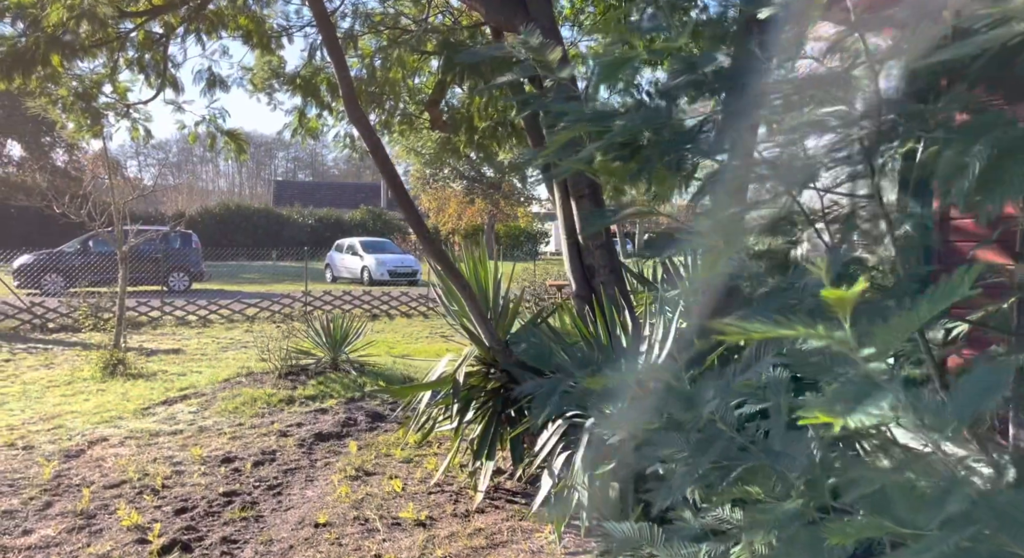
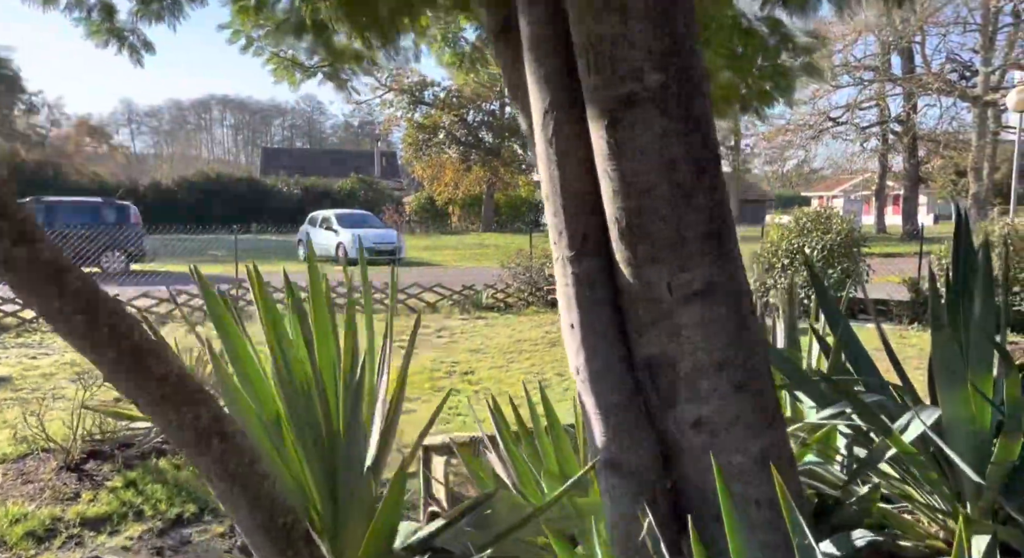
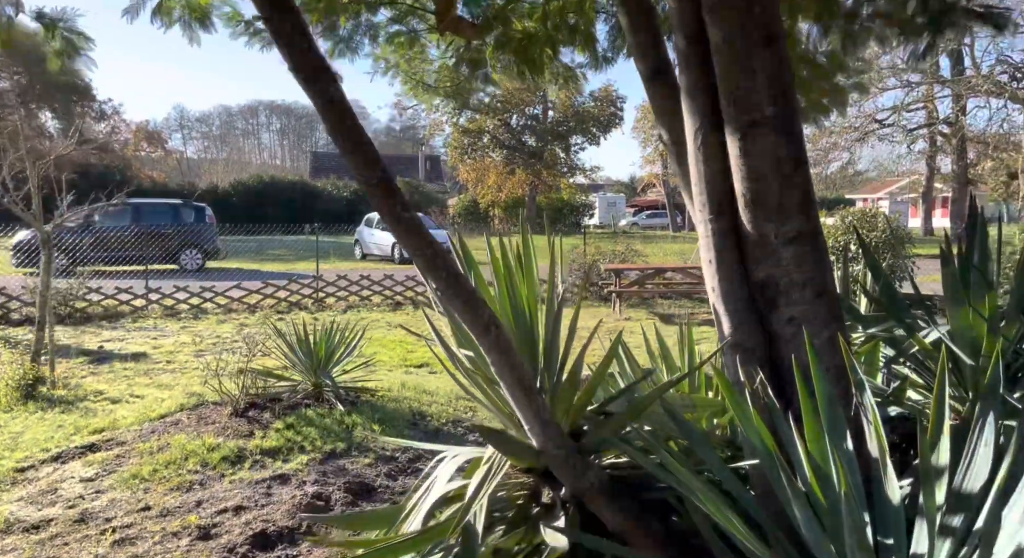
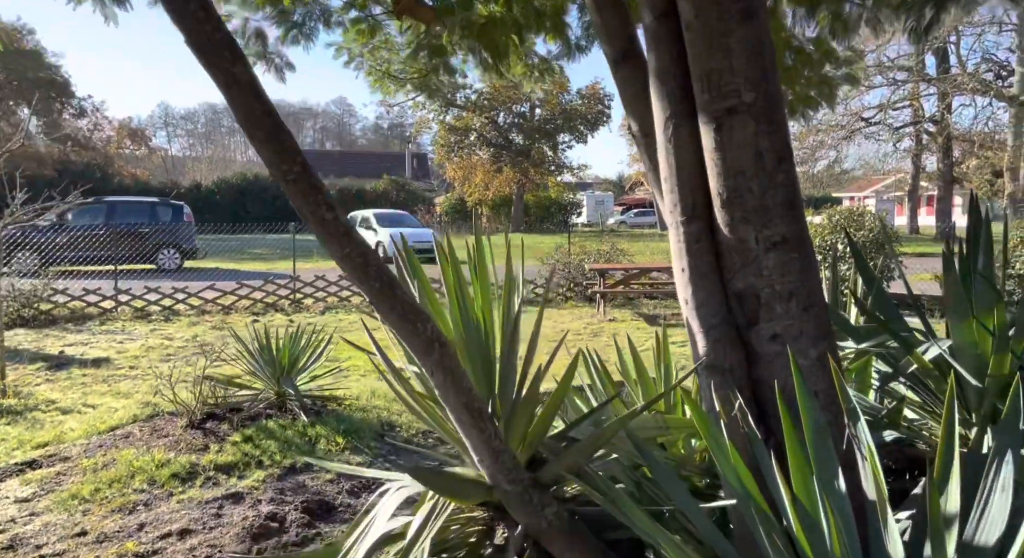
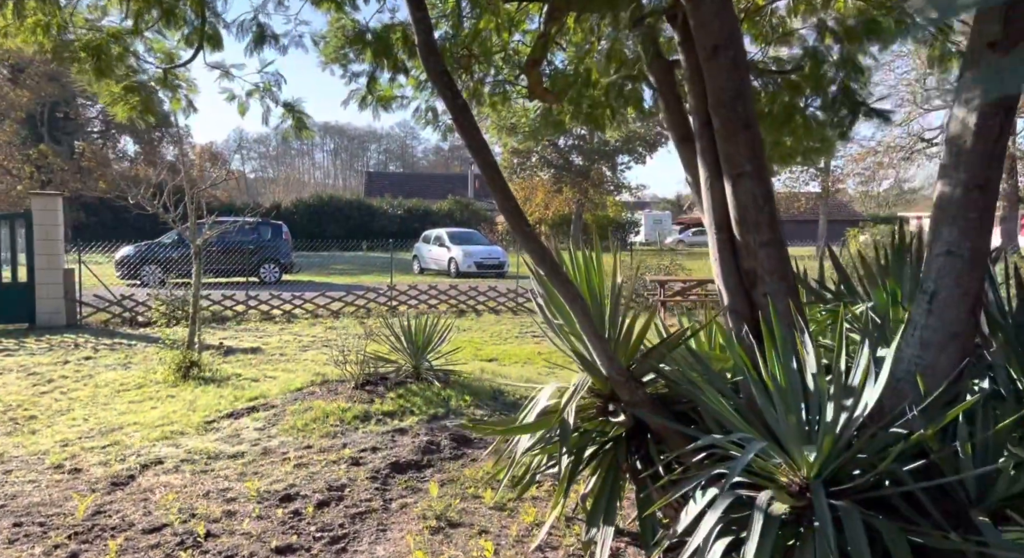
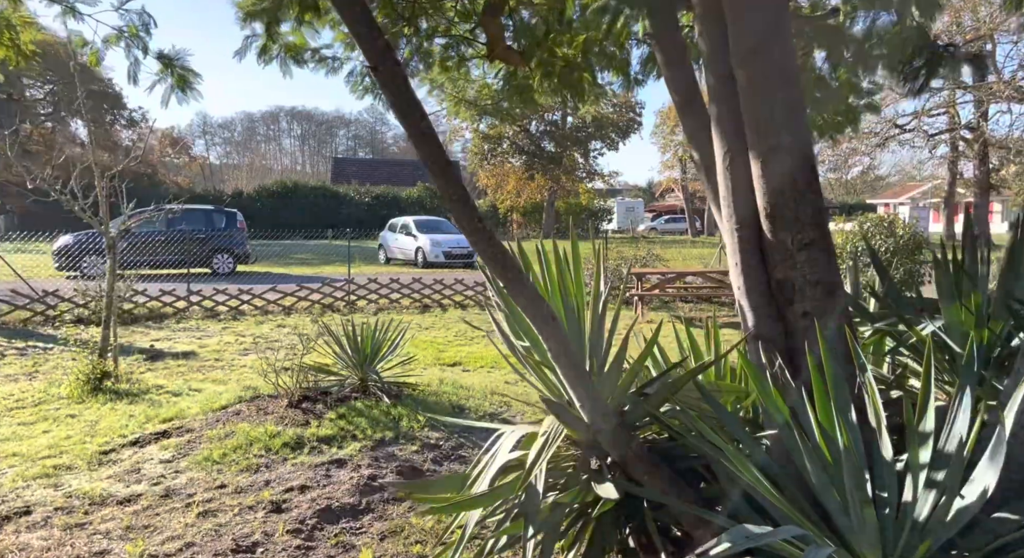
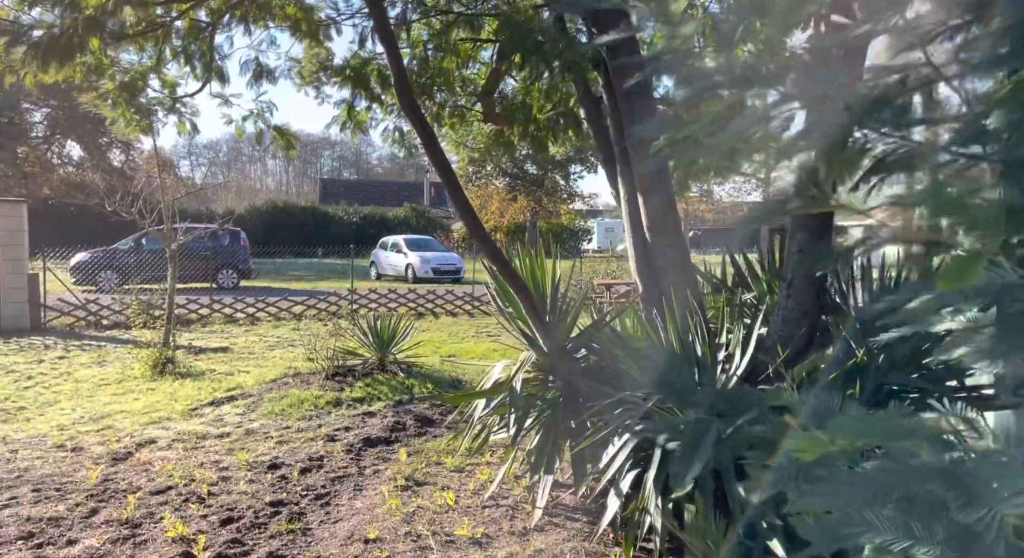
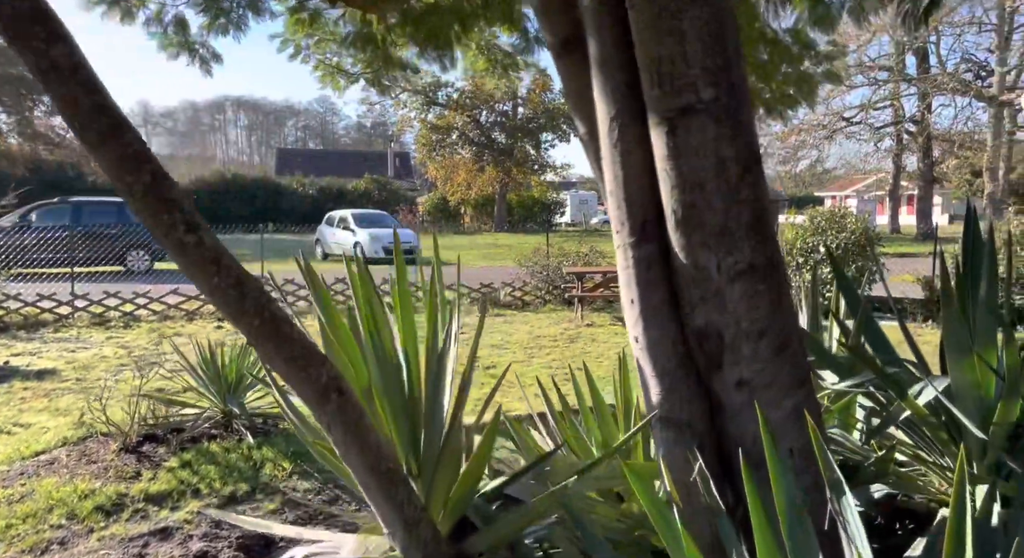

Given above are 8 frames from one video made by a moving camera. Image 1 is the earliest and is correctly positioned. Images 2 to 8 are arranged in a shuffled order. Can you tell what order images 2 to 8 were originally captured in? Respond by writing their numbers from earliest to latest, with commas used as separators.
7, 5, 6, 3, 4, 8, 2
